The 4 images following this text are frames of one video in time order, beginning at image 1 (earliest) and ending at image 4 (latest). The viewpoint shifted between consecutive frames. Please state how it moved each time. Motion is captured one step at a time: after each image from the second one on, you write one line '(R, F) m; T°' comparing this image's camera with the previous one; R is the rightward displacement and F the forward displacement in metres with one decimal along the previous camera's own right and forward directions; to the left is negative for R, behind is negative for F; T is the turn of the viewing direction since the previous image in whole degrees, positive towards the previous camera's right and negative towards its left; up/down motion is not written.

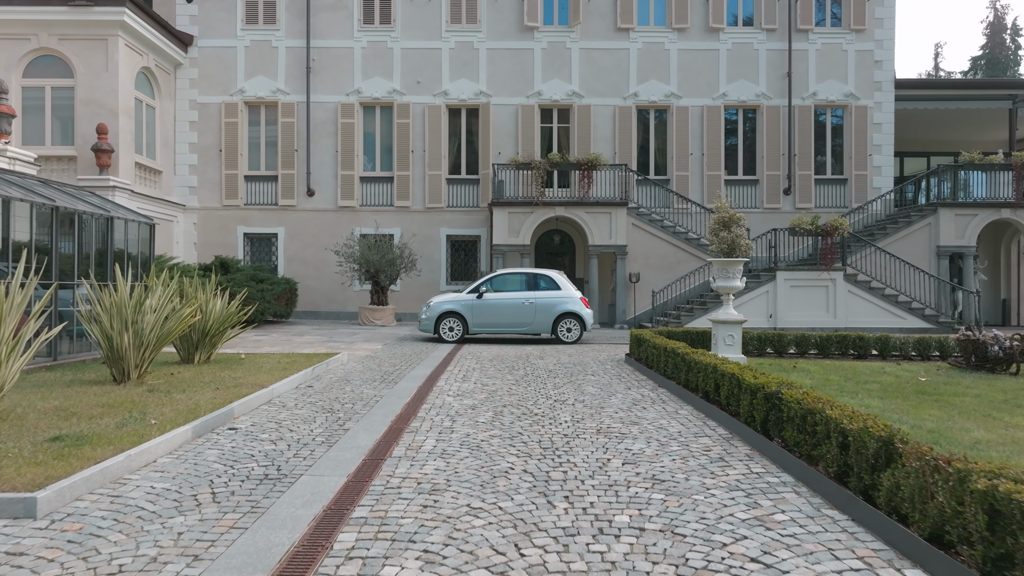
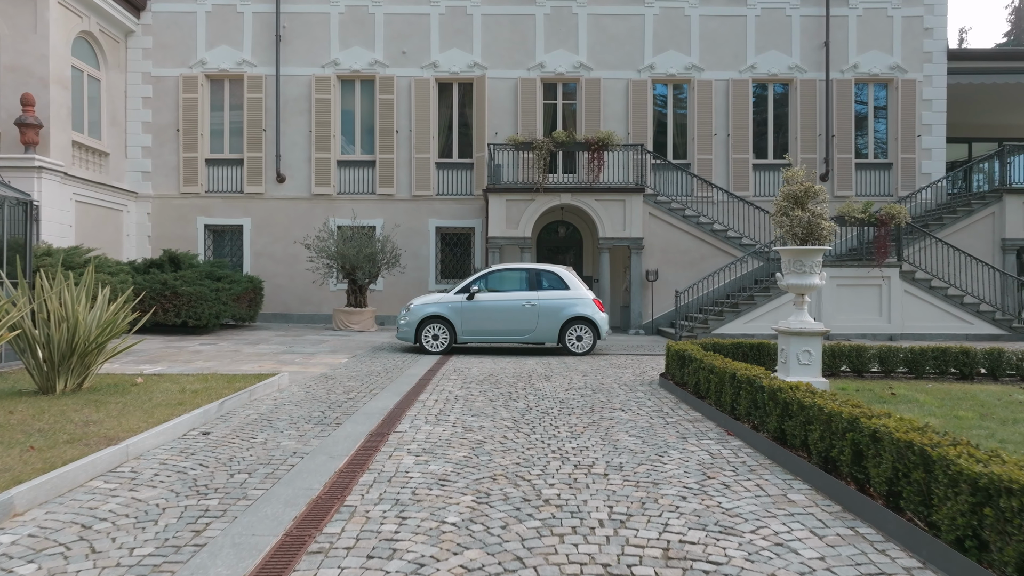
(+0.1, +2.7) m; 0°
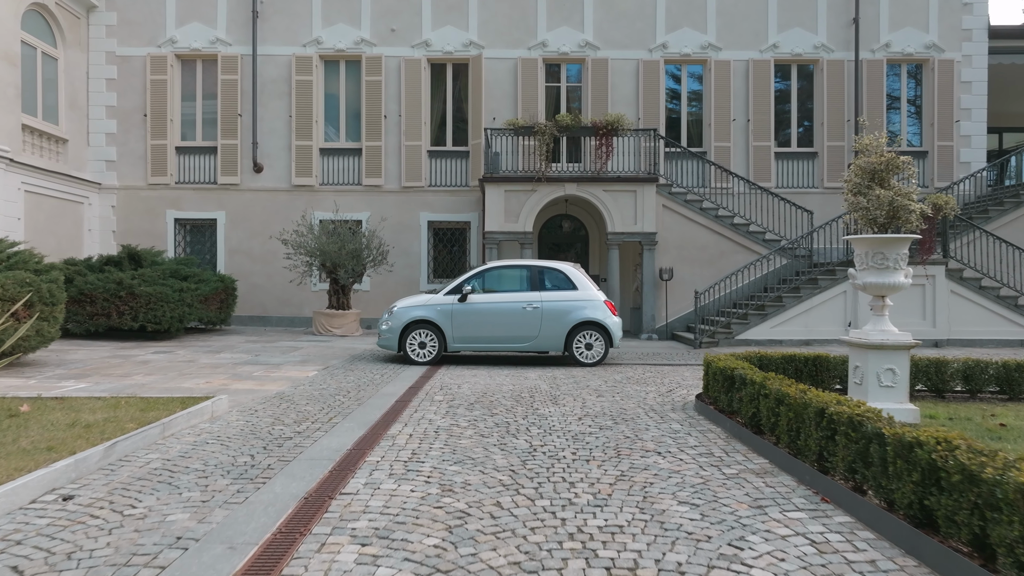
(0.0, +1.7) m; 0°
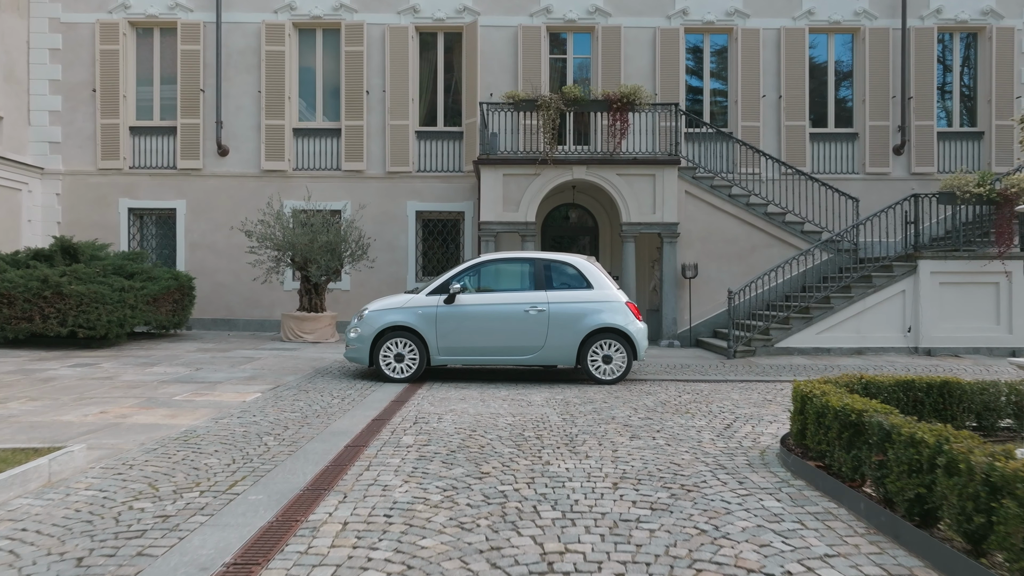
(0.0, +2.2) m; 0°
